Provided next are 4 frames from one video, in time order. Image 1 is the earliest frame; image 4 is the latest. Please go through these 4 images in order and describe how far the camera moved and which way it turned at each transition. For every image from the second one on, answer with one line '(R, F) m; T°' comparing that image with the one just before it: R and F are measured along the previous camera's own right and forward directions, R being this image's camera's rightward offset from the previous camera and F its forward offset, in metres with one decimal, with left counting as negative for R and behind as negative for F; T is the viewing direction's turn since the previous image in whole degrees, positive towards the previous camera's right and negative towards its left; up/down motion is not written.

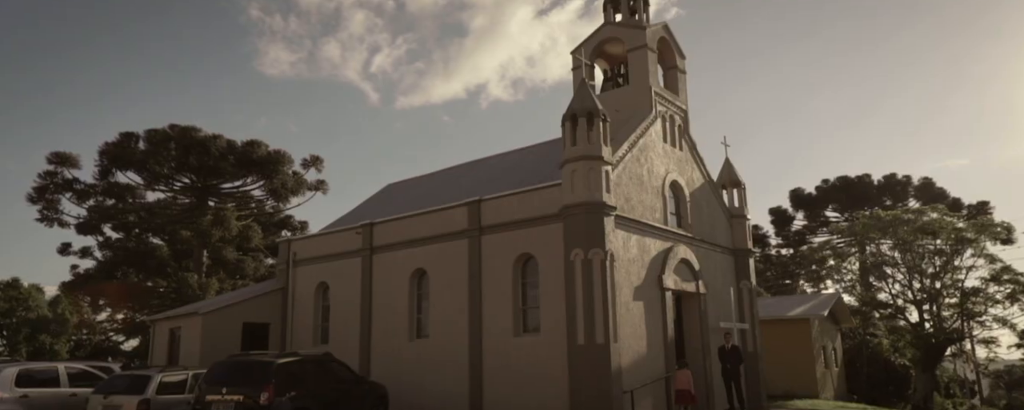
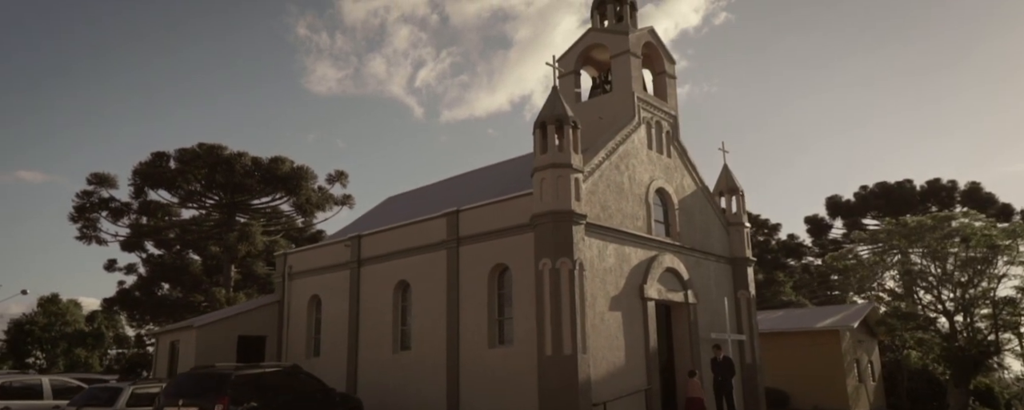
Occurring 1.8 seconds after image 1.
(+1.5, +0.2) m; -3°
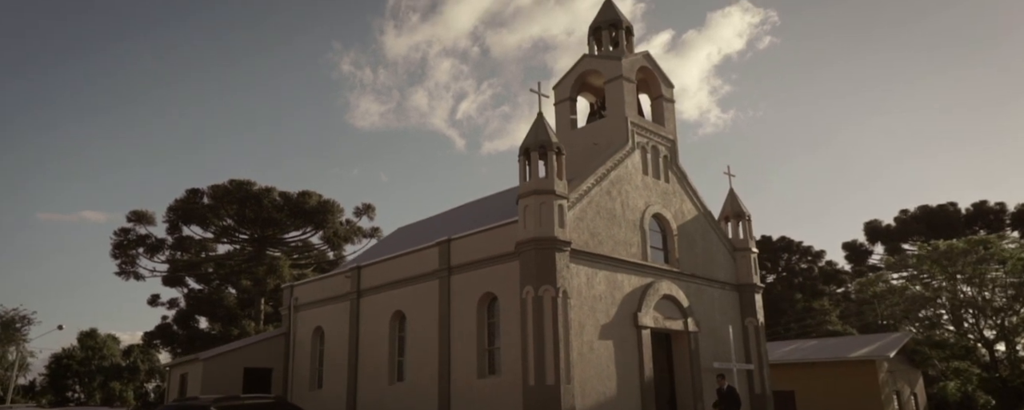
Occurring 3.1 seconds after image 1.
(+1.2, +0.1) m; -3°
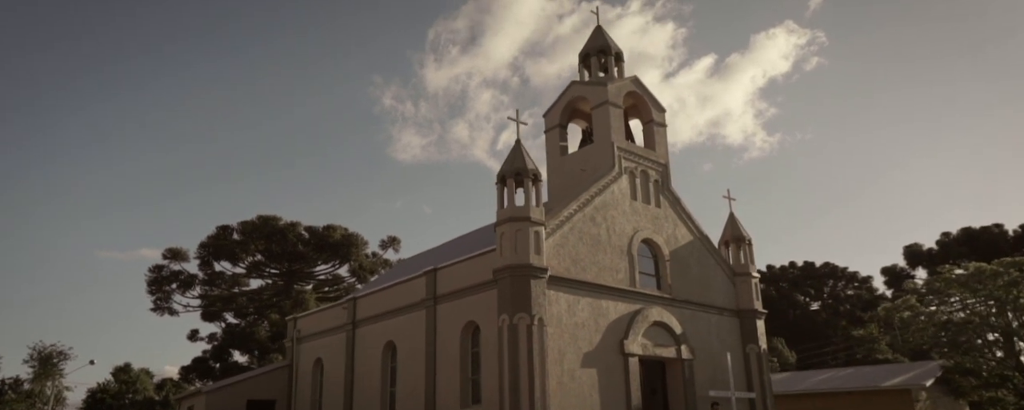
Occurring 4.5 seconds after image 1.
(+1.3, 0.0) m; -3°
